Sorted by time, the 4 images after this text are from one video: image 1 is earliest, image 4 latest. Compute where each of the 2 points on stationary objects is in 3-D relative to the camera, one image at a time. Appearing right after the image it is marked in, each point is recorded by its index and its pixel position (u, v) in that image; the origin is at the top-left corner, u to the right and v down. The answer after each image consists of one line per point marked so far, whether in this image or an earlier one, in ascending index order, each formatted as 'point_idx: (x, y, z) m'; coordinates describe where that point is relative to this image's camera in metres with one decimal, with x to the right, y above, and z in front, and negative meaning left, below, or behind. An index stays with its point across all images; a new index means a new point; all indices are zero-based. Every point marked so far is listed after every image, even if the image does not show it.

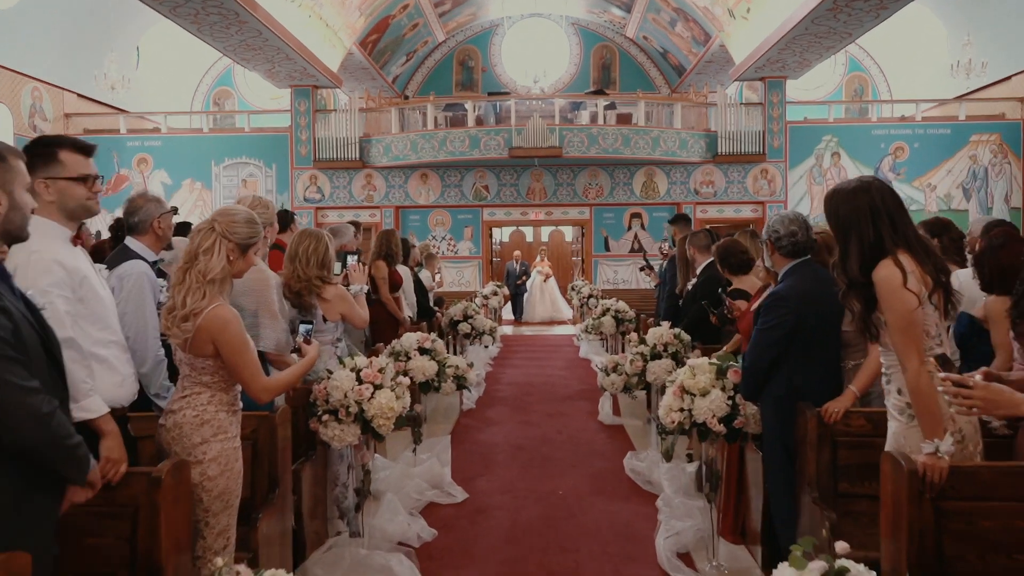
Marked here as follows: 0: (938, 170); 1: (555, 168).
0: (+9.2, +2.6, +18.6) m
1: (+1.0, +2.7, +19.2) m
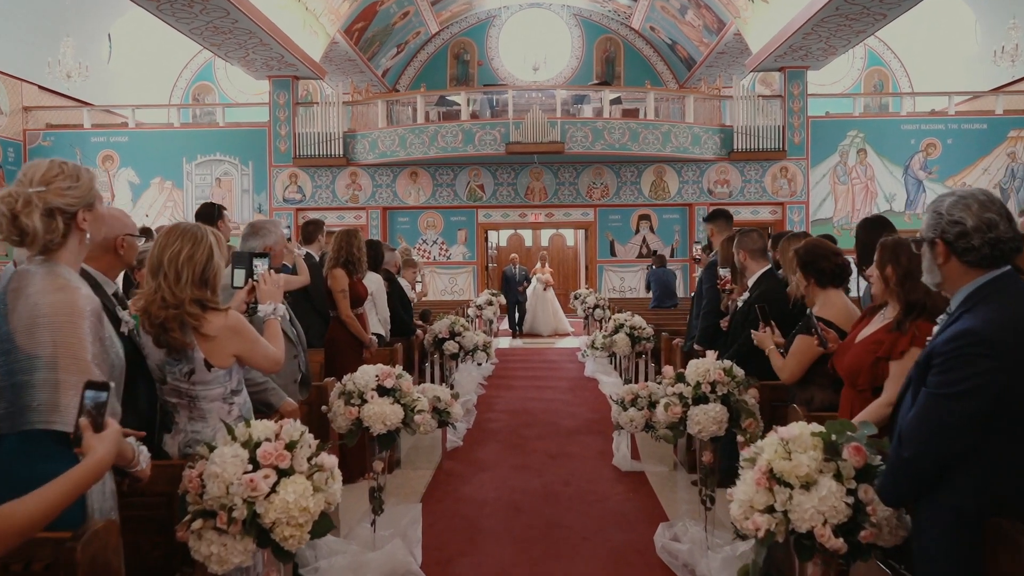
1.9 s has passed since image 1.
0: (+9.2, +2.4, +17.1) m
1: (+0.9, +2.5, +17.7) m
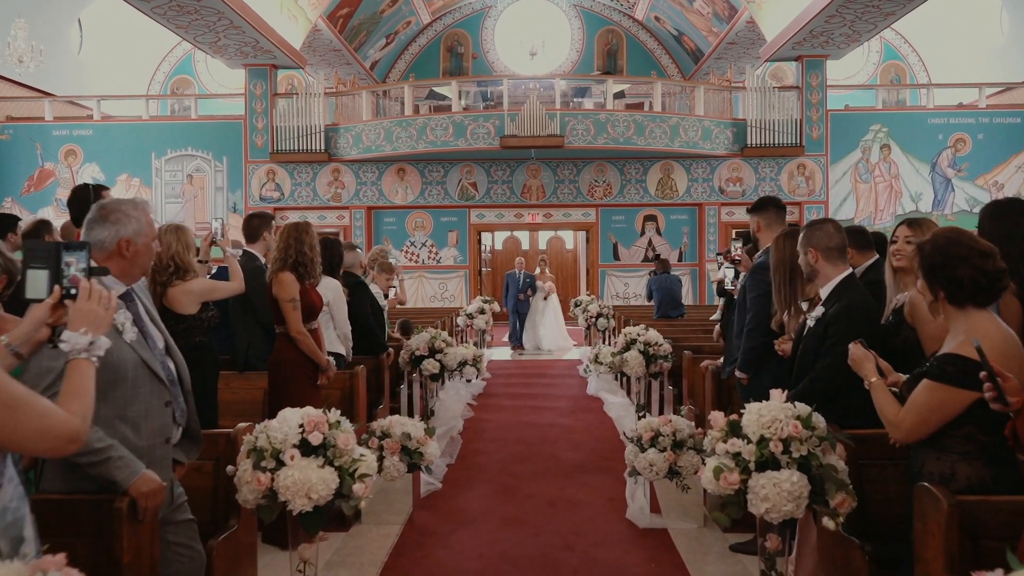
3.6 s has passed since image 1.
0: (+9.1, +2.3, +15.8) m
1: (+0.8, +2.4, +16.4) m
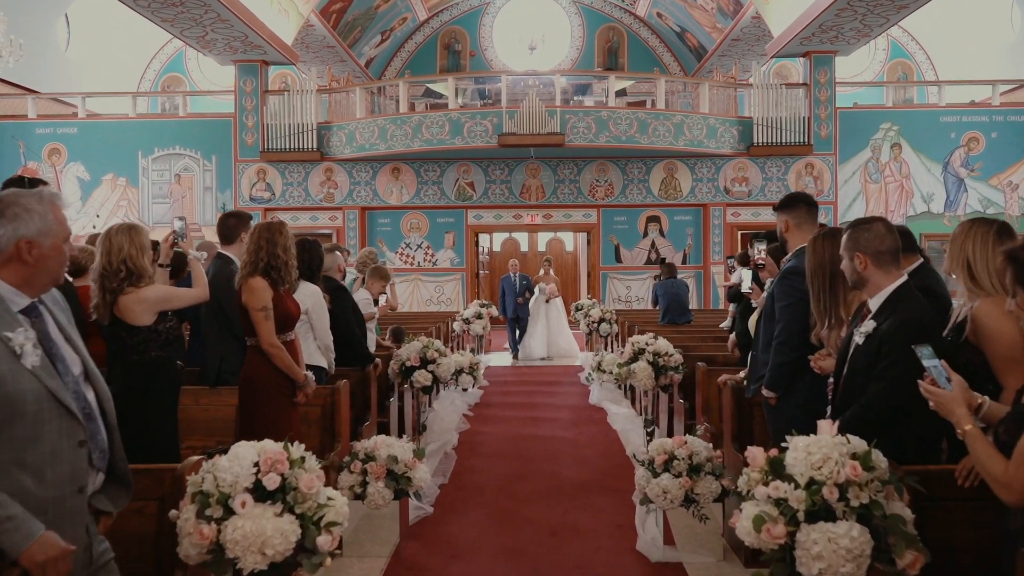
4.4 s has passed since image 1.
0: (+9.1, +2.2, +15.3) m
1: (+0.8, +2.3, +15.9) m
